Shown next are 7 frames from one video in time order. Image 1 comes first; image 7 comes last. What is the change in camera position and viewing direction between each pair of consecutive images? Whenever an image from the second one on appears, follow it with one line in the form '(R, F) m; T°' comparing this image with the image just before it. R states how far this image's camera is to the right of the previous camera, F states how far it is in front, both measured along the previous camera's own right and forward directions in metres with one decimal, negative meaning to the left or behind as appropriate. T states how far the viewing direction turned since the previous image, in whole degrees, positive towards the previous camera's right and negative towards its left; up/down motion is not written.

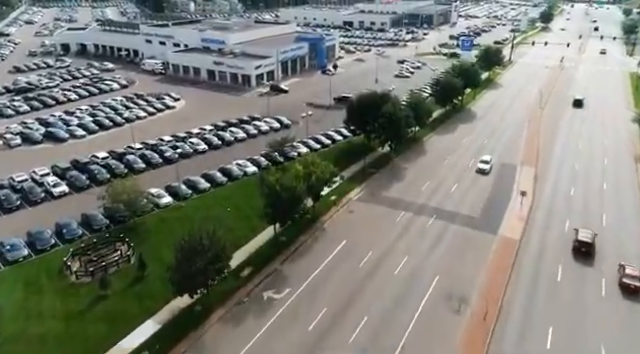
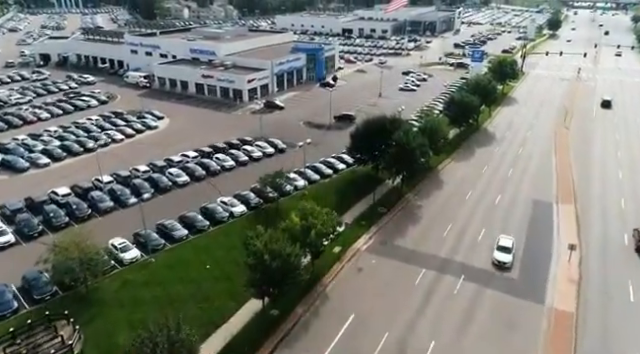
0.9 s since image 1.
(-0.1, +6.6) m; 0°
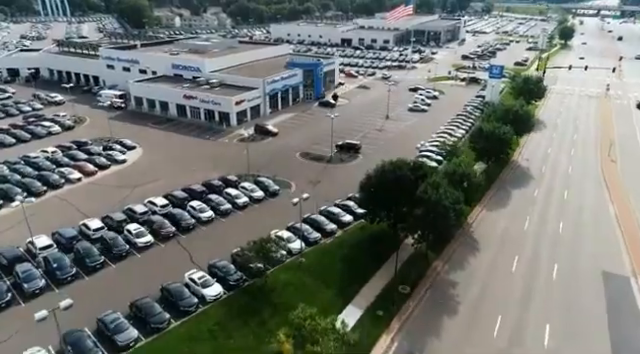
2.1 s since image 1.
(-0.2, +9.0) m; 0°
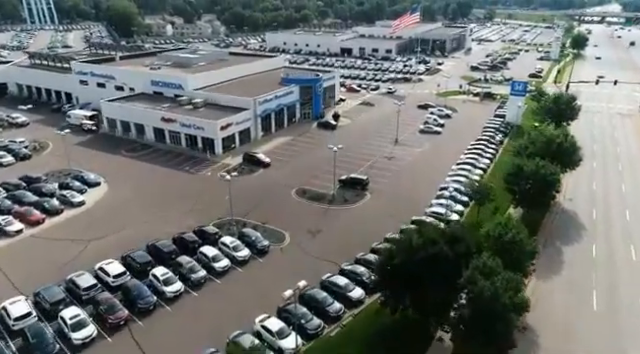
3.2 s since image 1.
(-0.2, +8.3) m; 0°
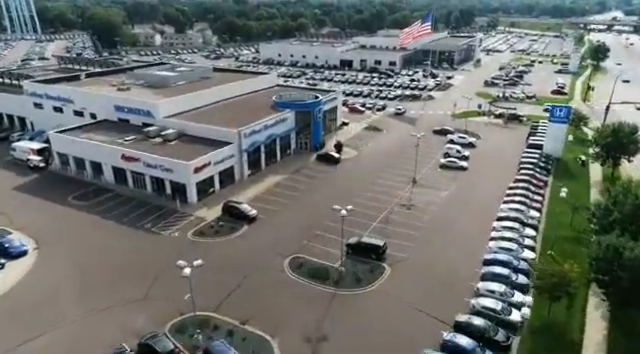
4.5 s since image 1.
(-0.3, +10.7) m; 0°
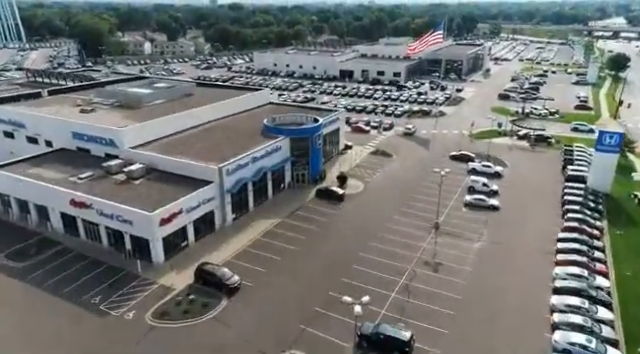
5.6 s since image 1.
(-0.2, +8.6) m; 0°
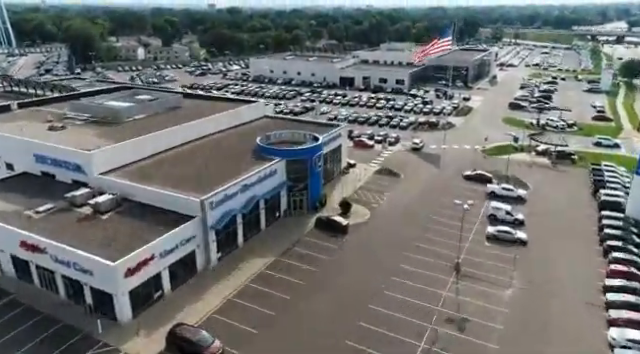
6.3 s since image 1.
(-0.1, +5.5) m; 0°
